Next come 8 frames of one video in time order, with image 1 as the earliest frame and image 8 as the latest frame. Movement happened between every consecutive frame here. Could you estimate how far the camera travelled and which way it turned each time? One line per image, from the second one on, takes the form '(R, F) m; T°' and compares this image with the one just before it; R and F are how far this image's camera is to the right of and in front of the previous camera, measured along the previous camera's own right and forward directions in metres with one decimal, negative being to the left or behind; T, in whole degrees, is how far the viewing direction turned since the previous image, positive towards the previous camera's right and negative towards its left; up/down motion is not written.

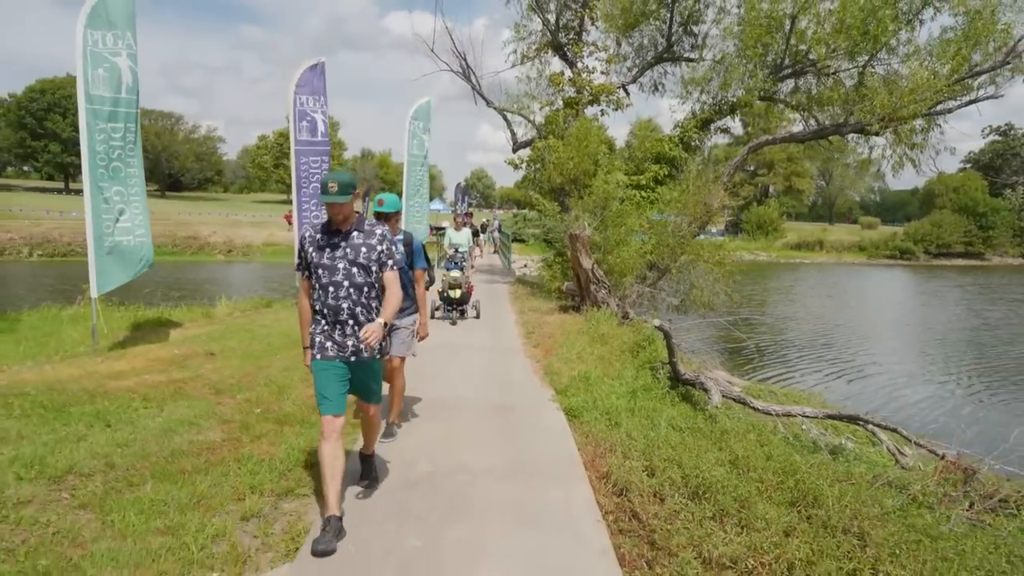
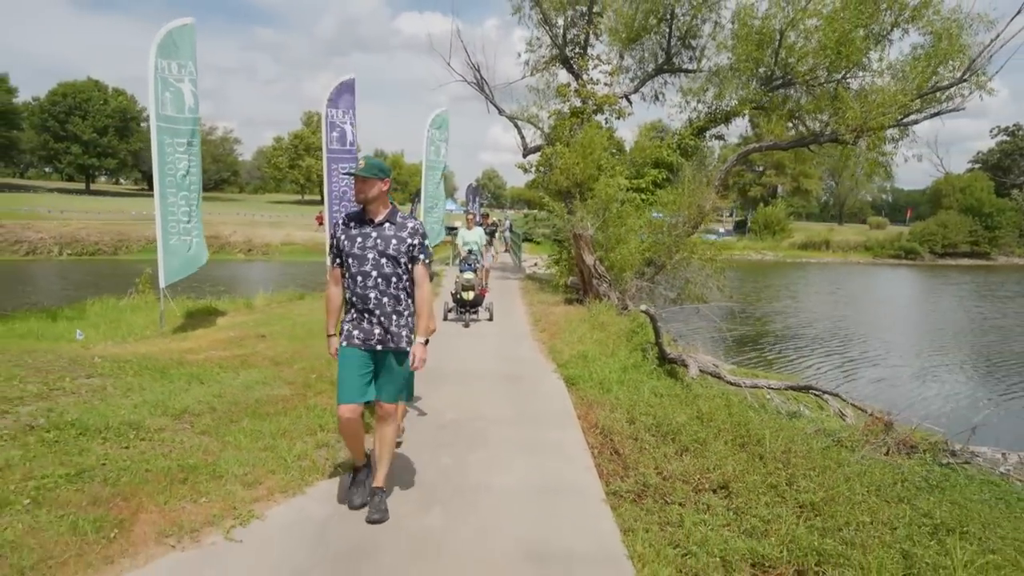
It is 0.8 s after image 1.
(0.0, -1.4) m; -1°
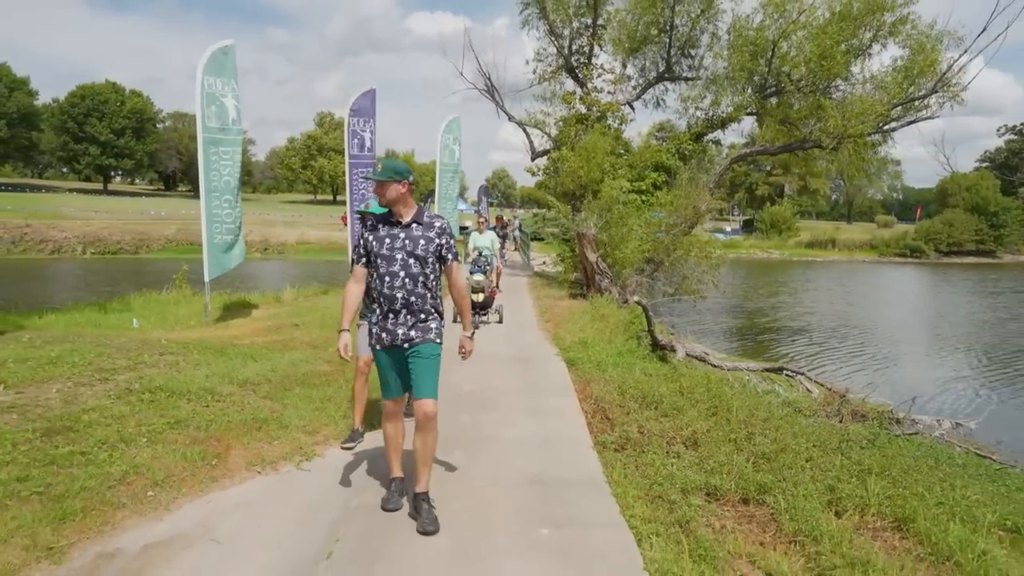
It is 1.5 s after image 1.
(0.0, -1.2) m; -1°
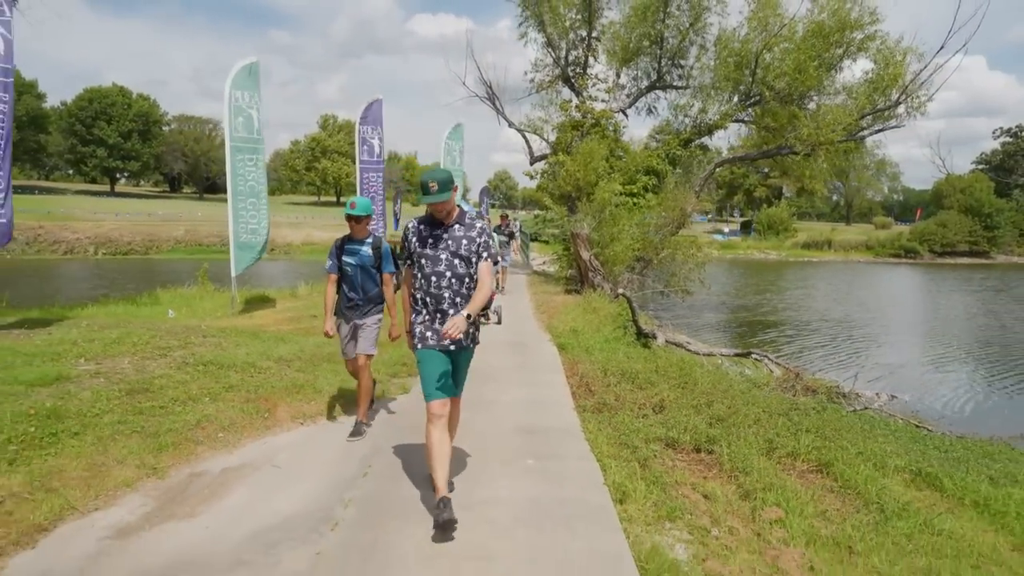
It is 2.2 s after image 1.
(+0.1, -1.2) m; 0°
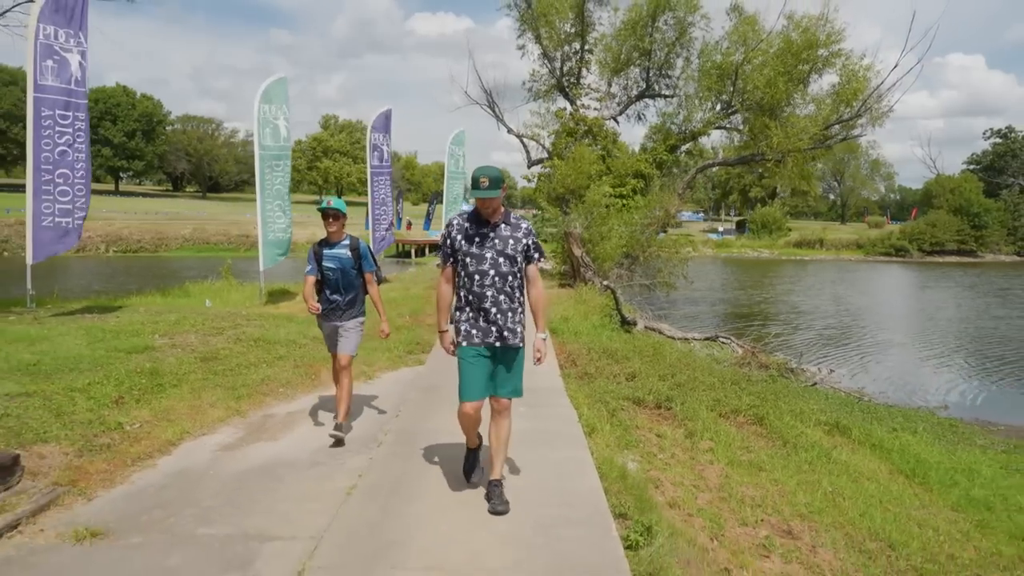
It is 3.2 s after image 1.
(0.0, -1.6) m; 0°
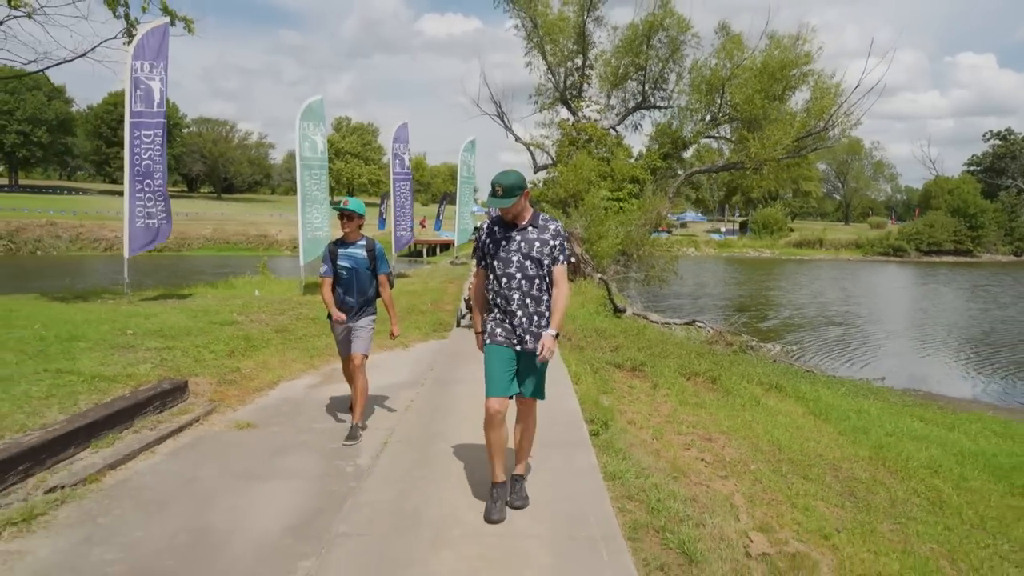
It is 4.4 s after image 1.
(0.0, -2.2) m; -1°
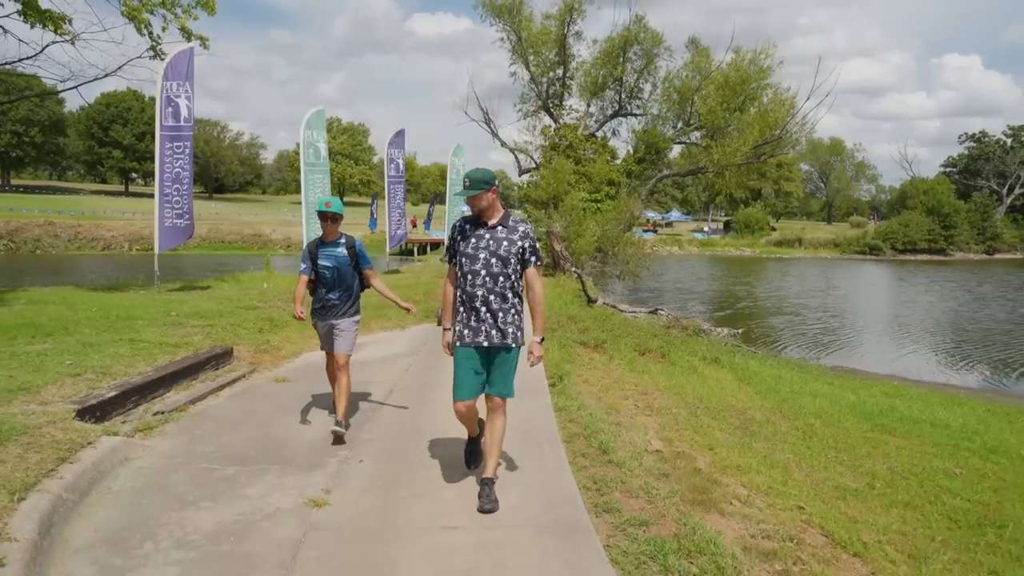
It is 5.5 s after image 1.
(+0.2, -1.8) m; +1°
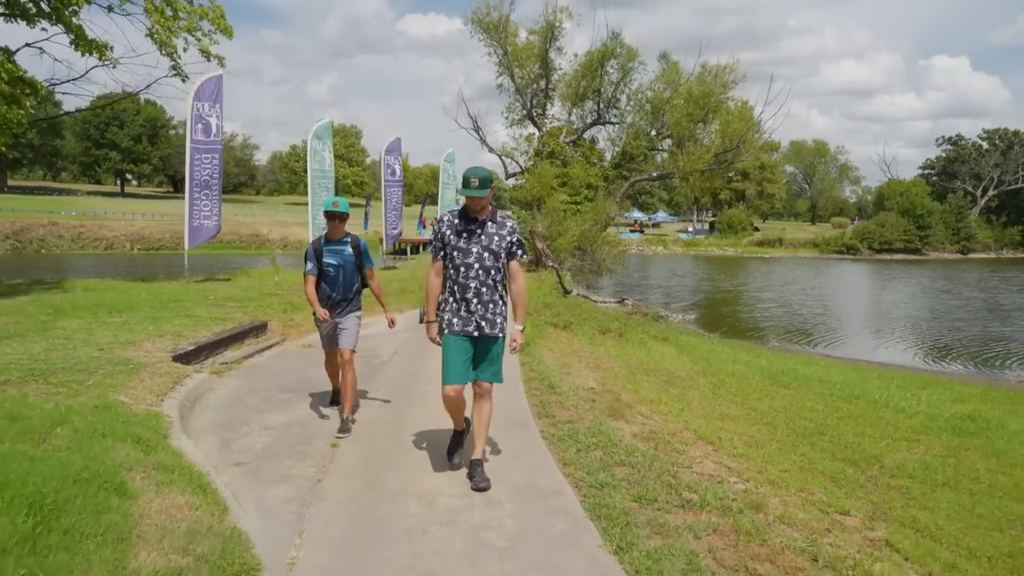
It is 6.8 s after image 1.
(+0.2, -2.2) m; +1°
